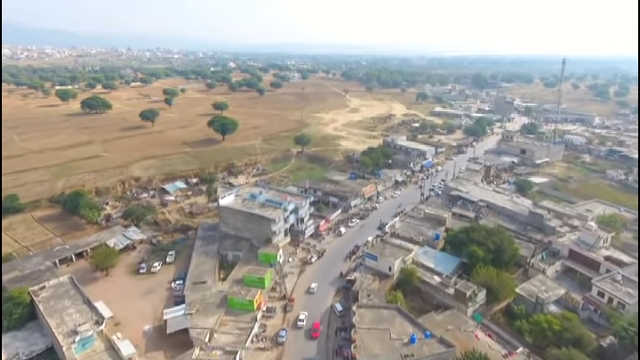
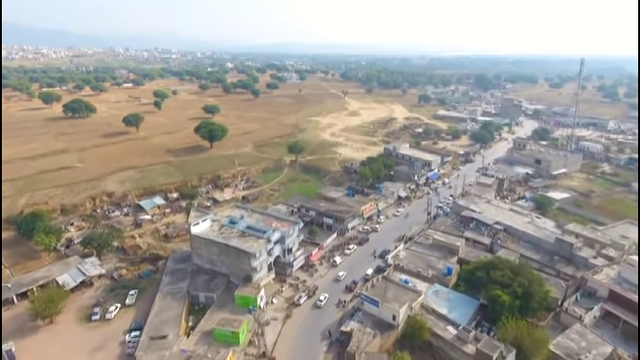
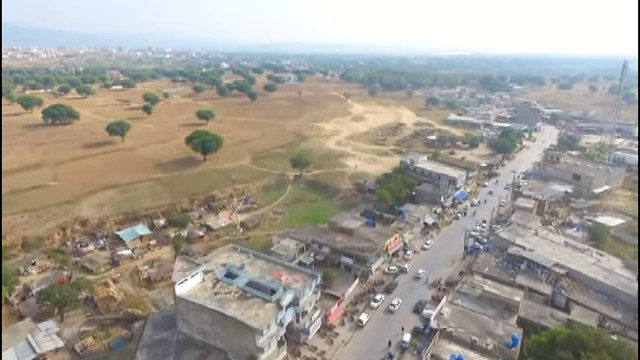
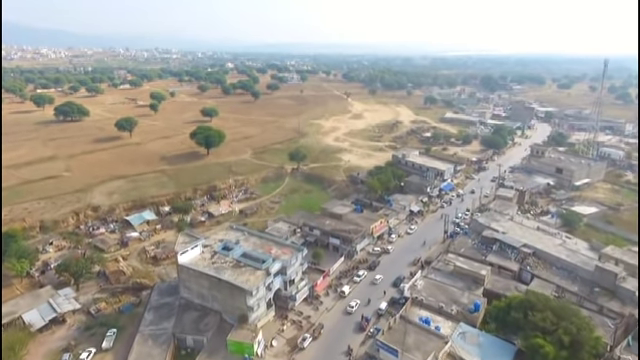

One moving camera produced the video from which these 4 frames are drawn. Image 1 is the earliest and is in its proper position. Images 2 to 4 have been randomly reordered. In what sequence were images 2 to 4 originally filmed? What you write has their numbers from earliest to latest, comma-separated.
2, 4, 3
